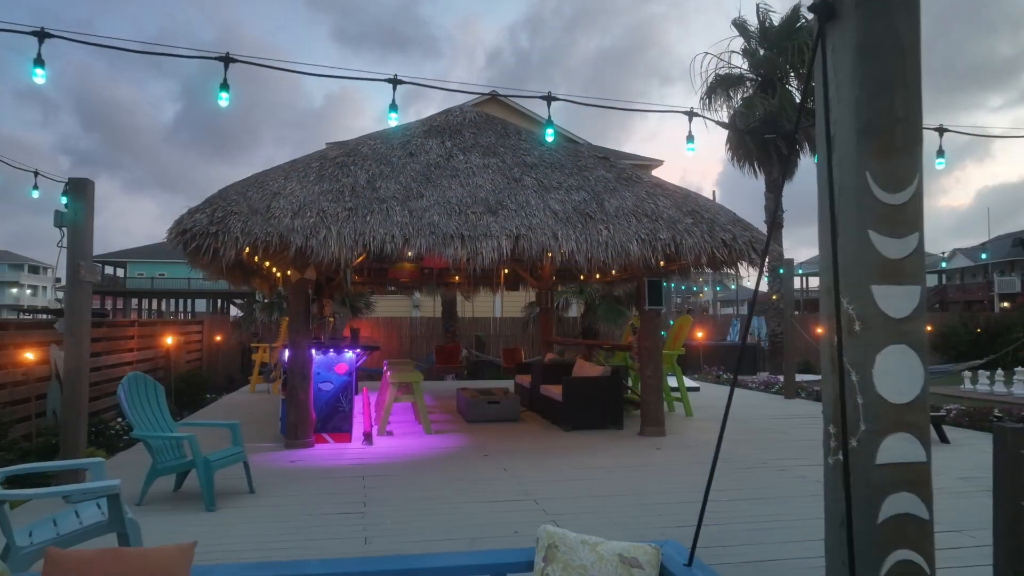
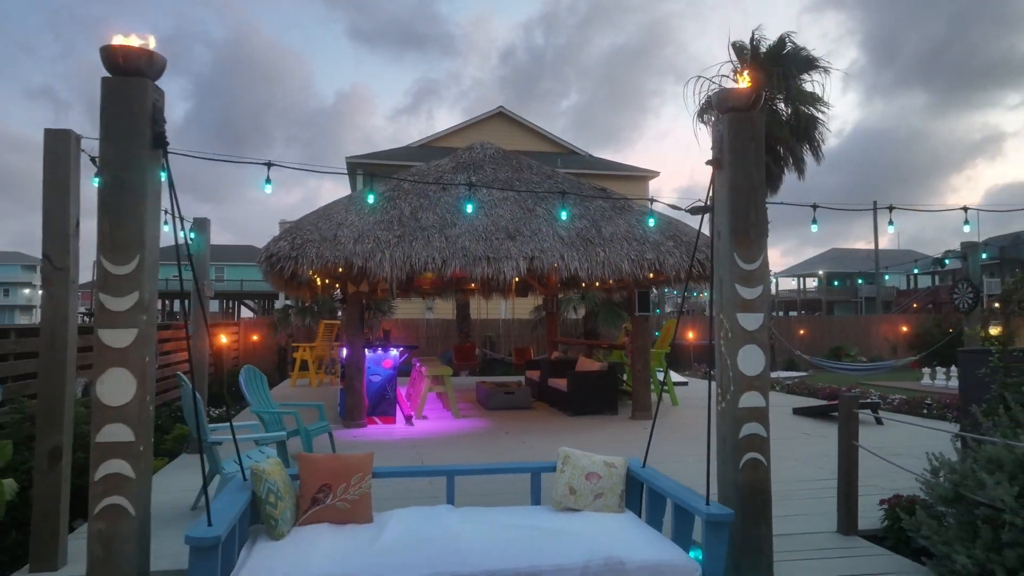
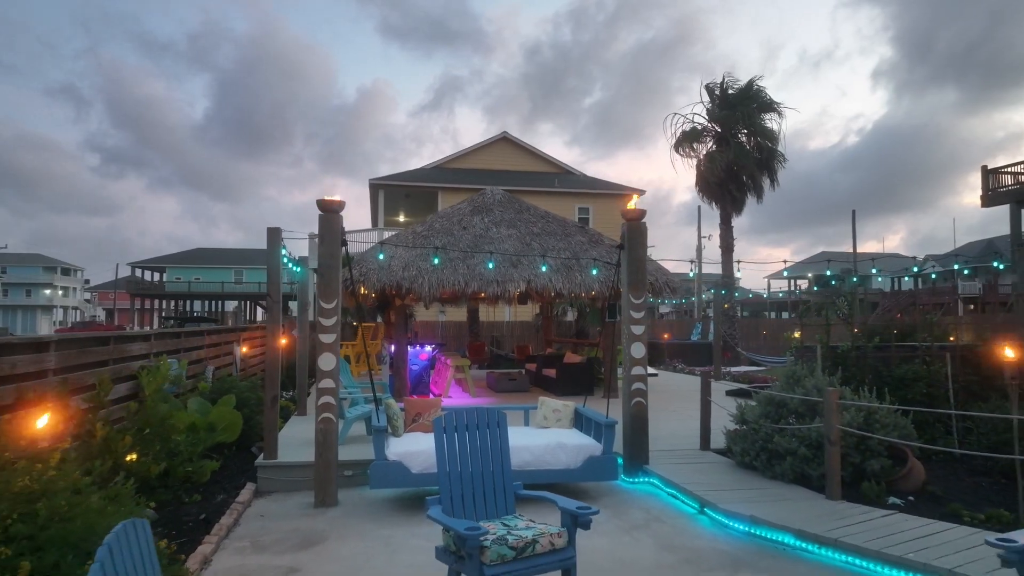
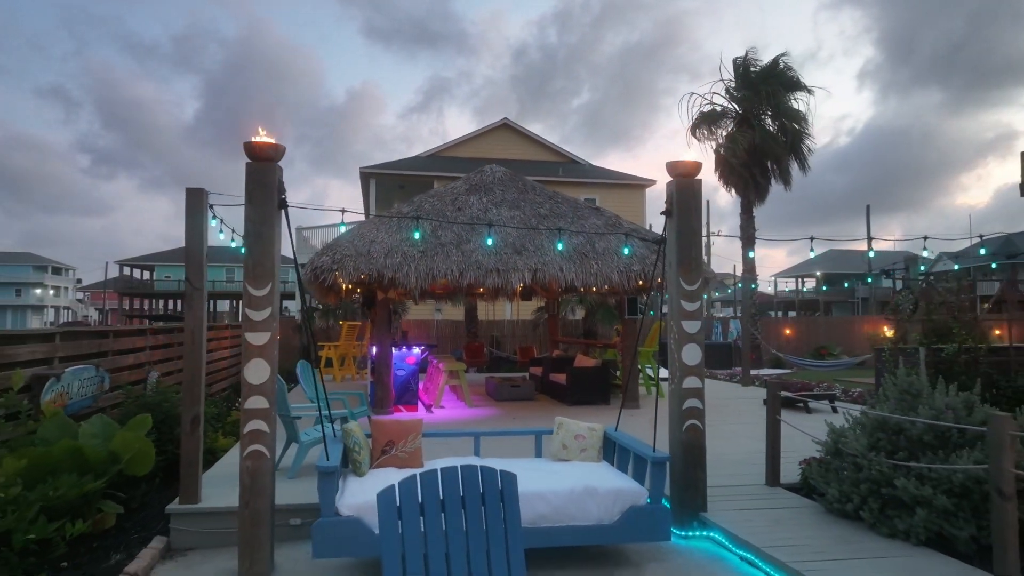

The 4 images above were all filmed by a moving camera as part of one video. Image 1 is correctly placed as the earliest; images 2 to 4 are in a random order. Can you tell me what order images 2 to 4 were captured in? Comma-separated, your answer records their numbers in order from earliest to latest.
2, 4, 3
